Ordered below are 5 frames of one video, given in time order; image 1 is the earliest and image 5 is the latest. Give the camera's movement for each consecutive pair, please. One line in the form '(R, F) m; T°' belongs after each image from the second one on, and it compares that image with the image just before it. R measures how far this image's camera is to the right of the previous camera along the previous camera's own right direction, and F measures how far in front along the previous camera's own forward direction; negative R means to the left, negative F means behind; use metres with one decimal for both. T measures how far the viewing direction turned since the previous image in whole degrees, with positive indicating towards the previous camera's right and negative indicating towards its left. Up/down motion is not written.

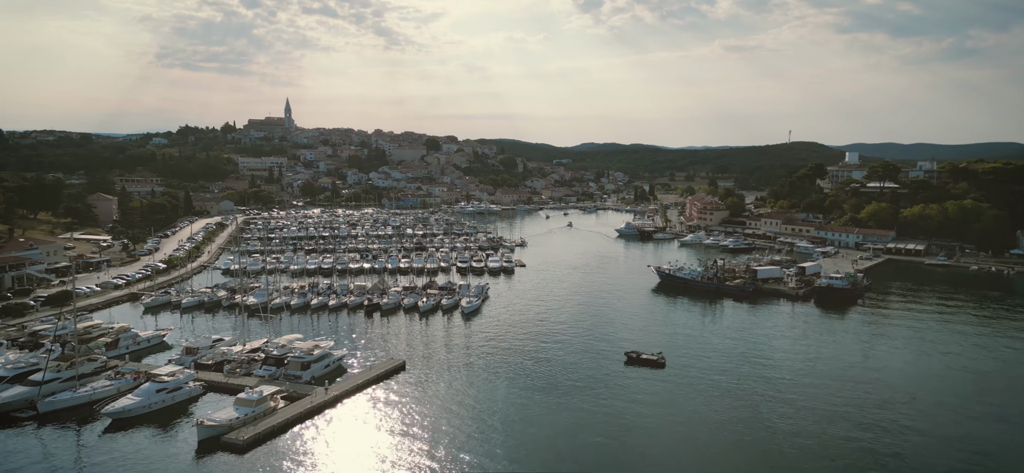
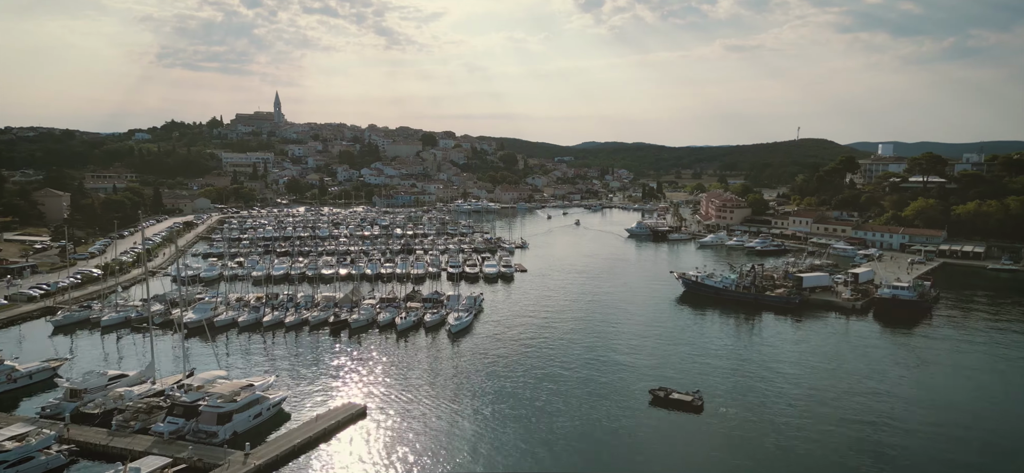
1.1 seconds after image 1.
(+0.1, +5.3) m; 0°
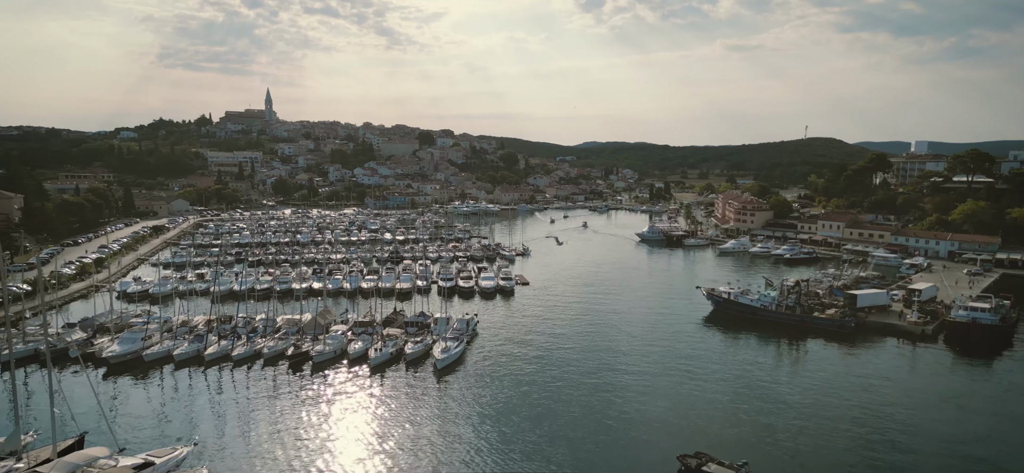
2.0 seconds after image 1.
(0.0, +4.4) m; 0°
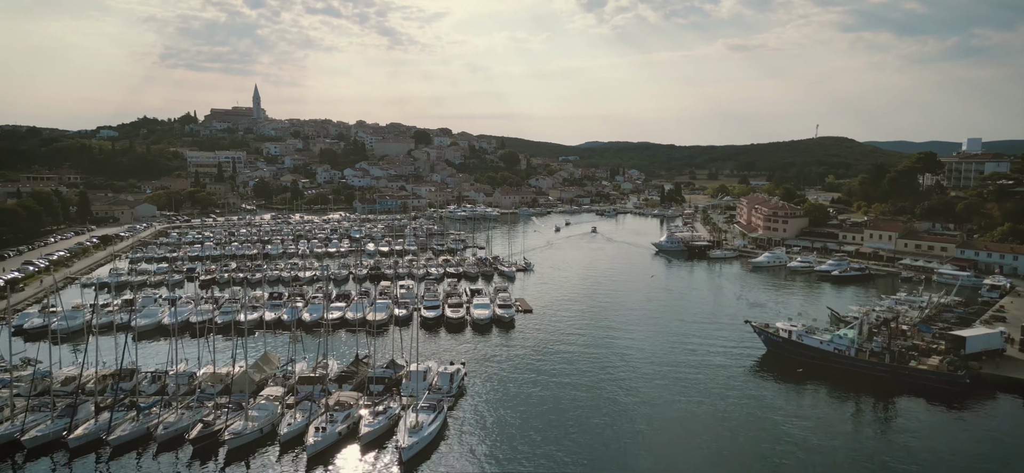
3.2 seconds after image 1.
(+0.1, +5.6) m; 0°
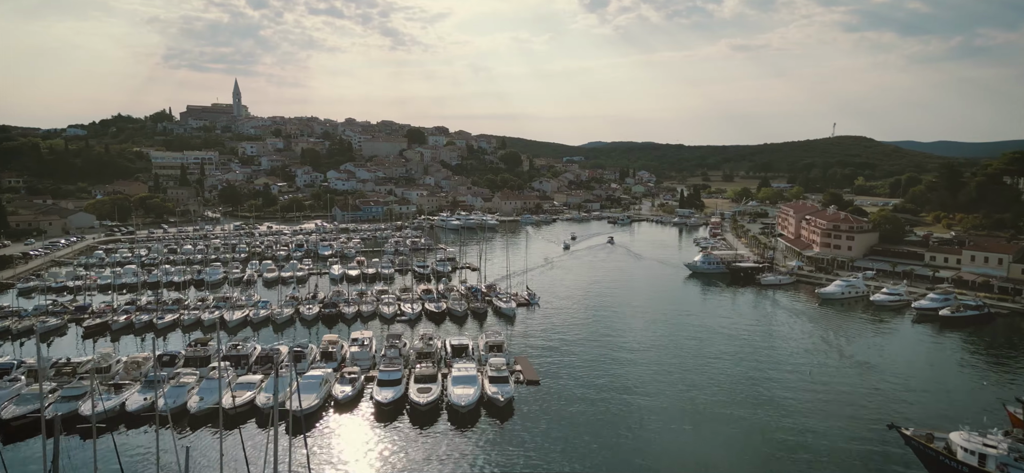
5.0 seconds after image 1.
(+0.1, +8.0) m; 0°
